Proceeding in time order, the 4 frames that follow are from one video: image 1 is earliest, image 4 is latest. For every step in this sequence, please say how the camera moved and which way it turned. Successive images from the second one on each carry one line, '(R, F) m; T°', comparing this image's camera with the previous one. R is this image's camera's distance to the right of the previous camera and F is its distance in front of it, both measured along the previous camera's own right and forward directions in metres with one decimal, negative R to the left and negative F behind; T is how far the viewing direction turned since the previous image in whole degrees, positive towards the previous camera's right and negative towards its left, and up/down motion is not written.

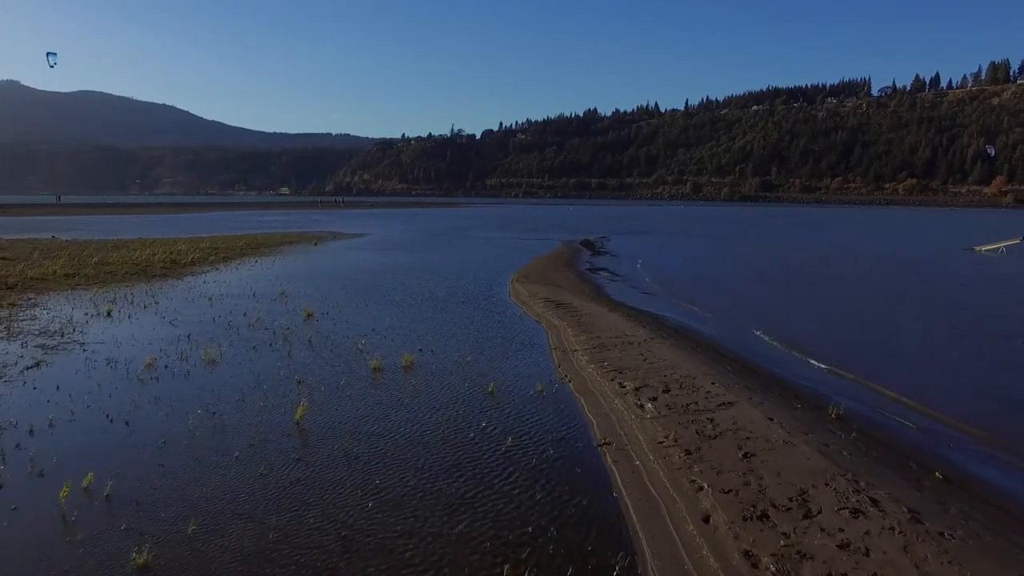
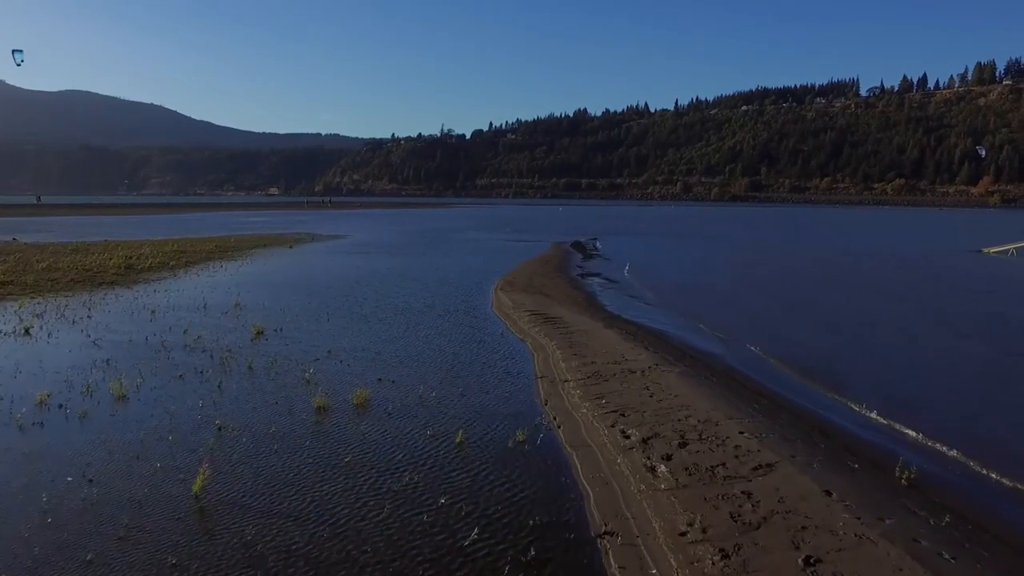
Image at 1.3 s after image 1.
(+0.2, +2.4) m; +1°
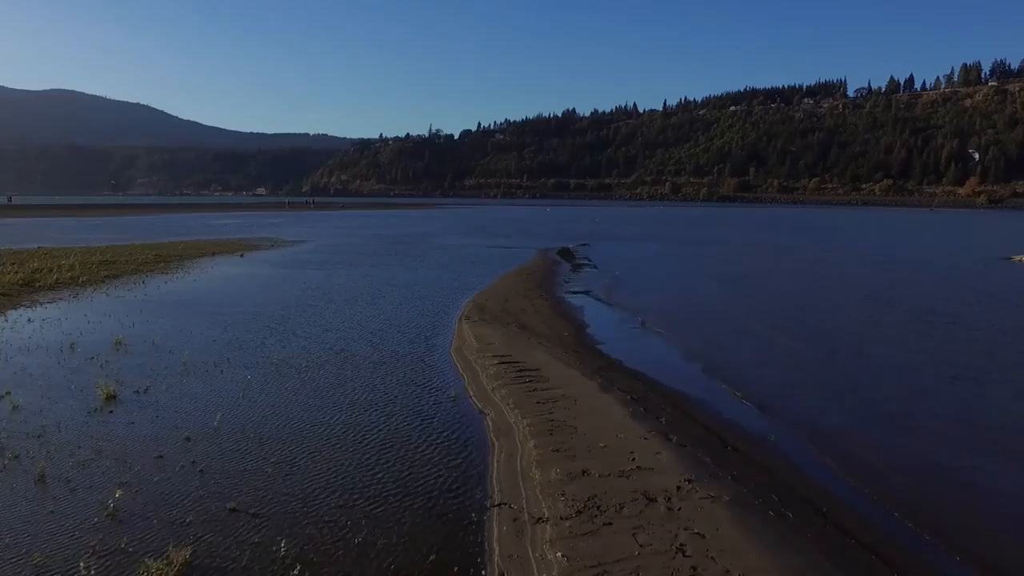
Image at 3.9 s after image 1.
(+0.5, +4.8) m; +1°
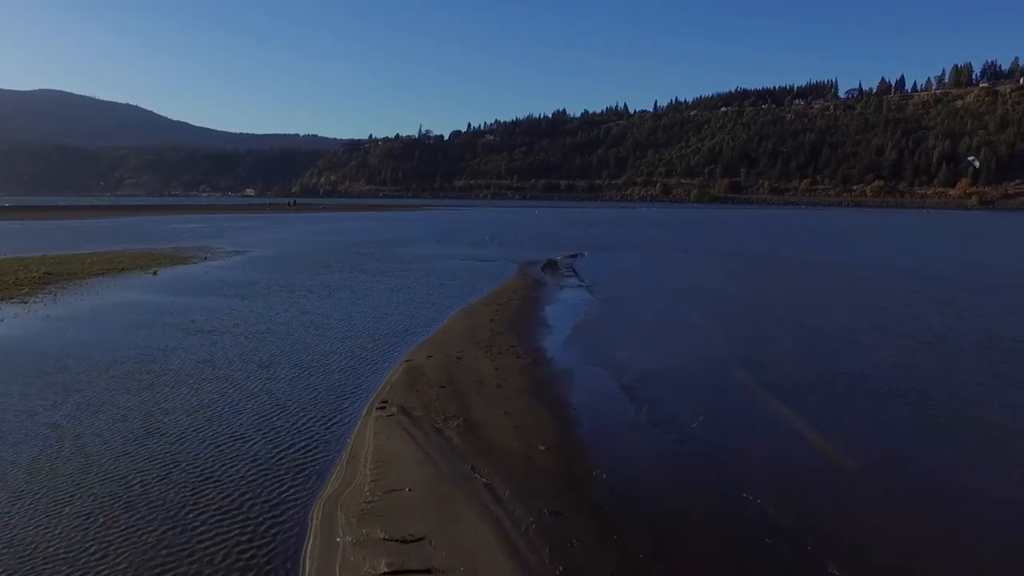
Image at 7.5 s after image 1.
(+0.8, +7.1) m; +1°
